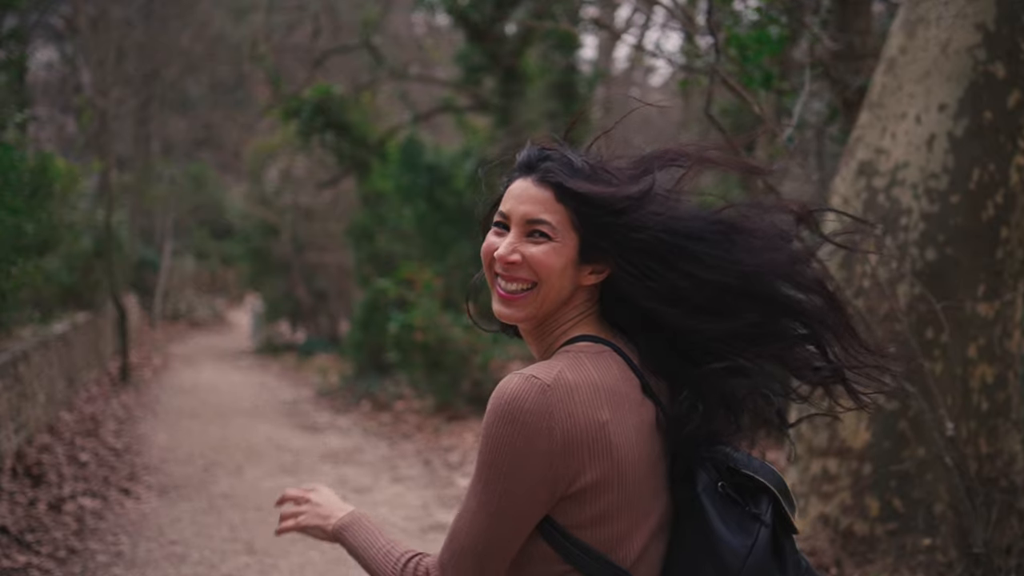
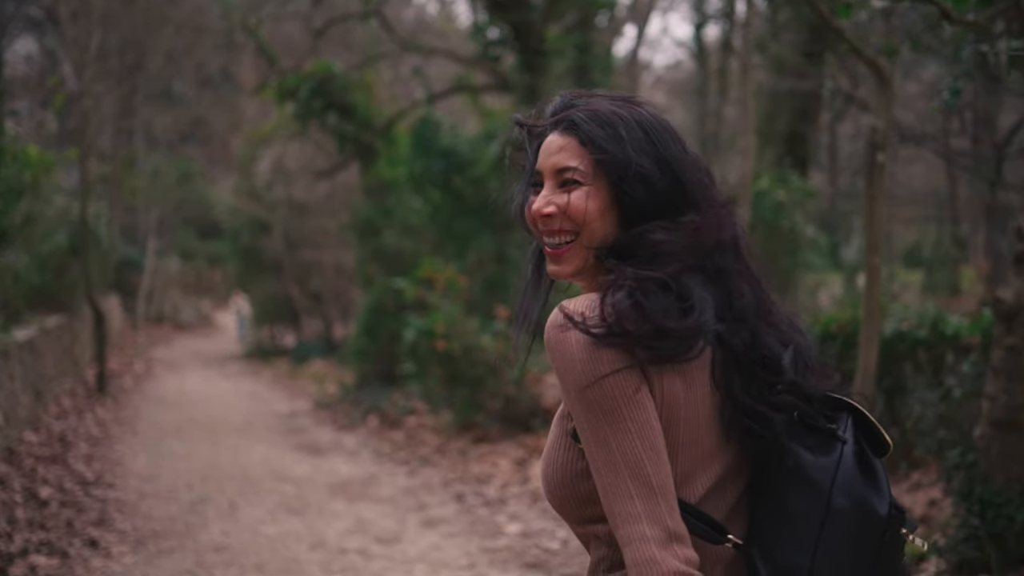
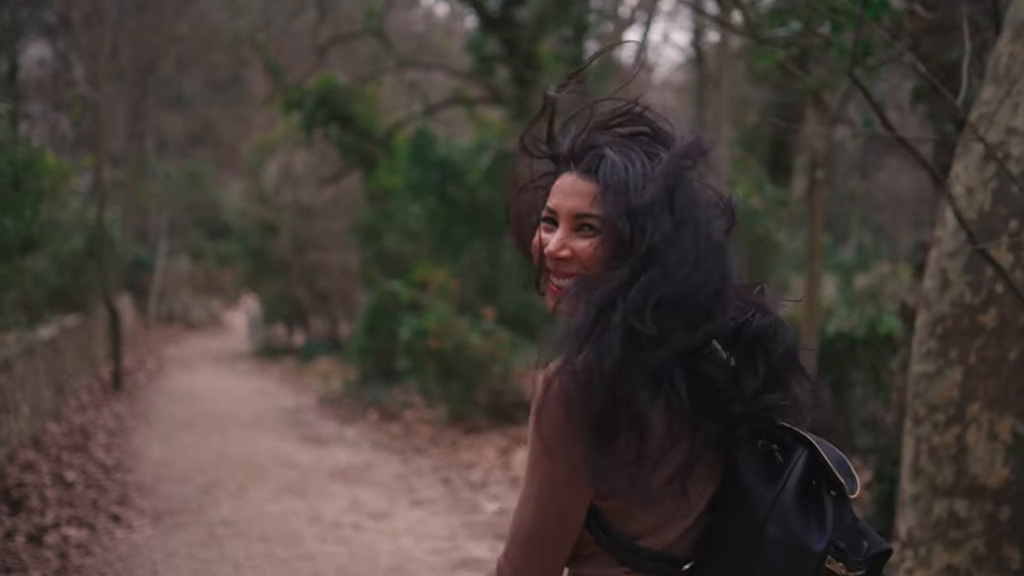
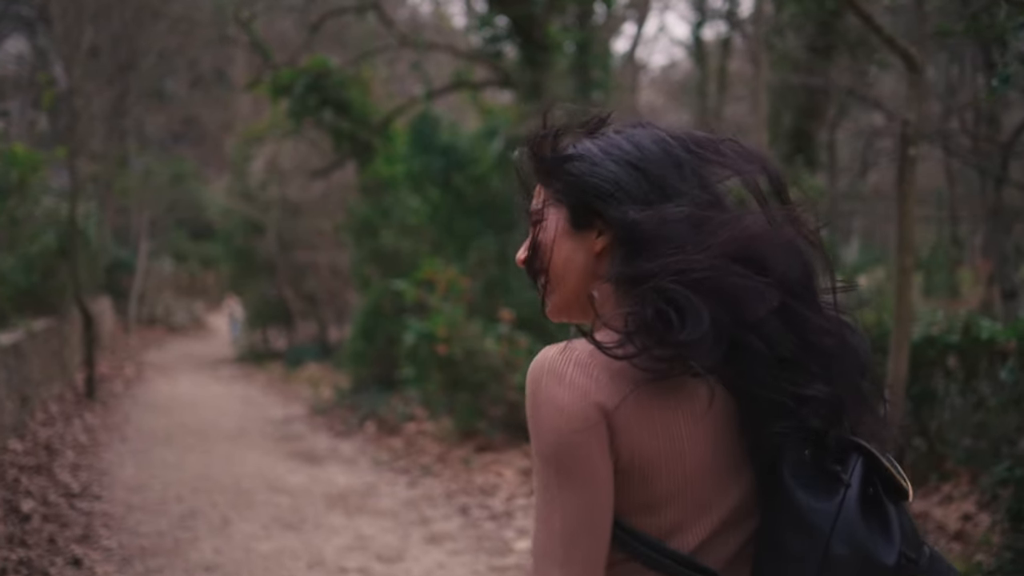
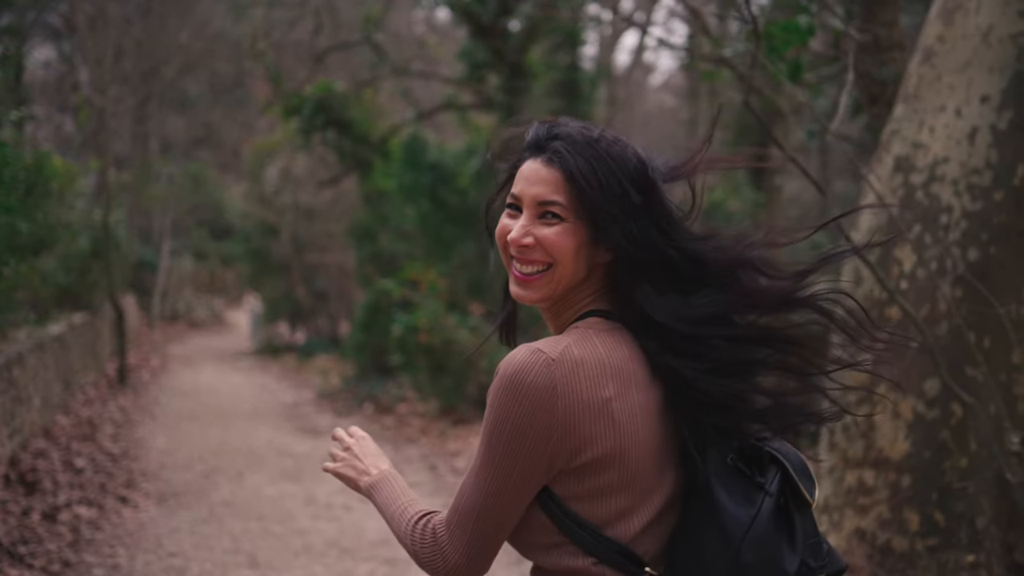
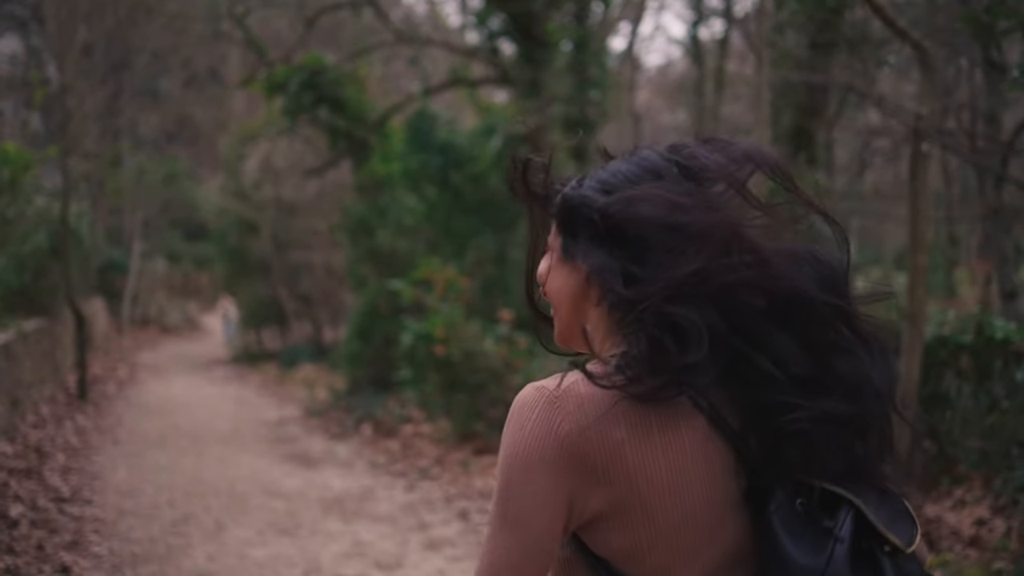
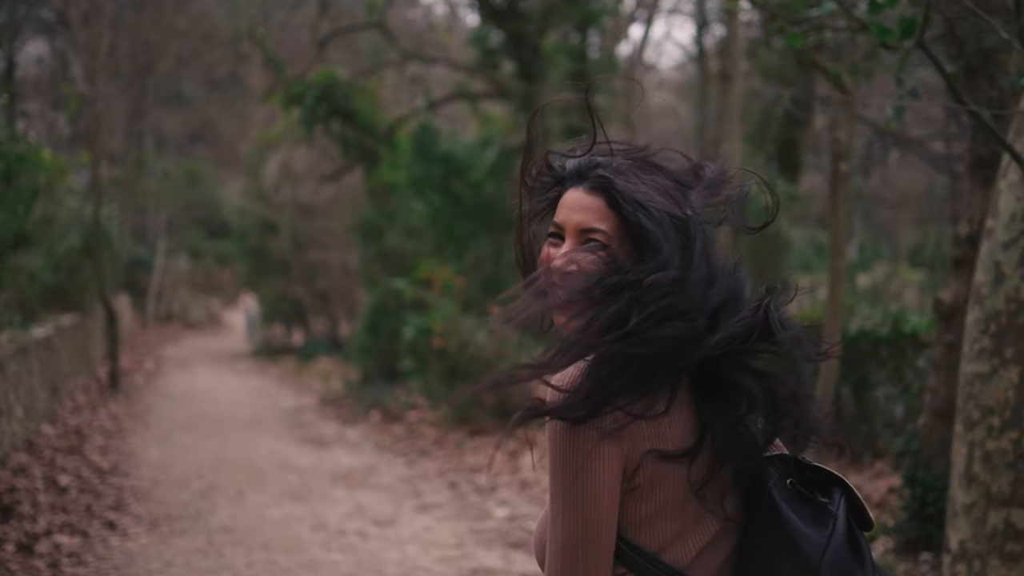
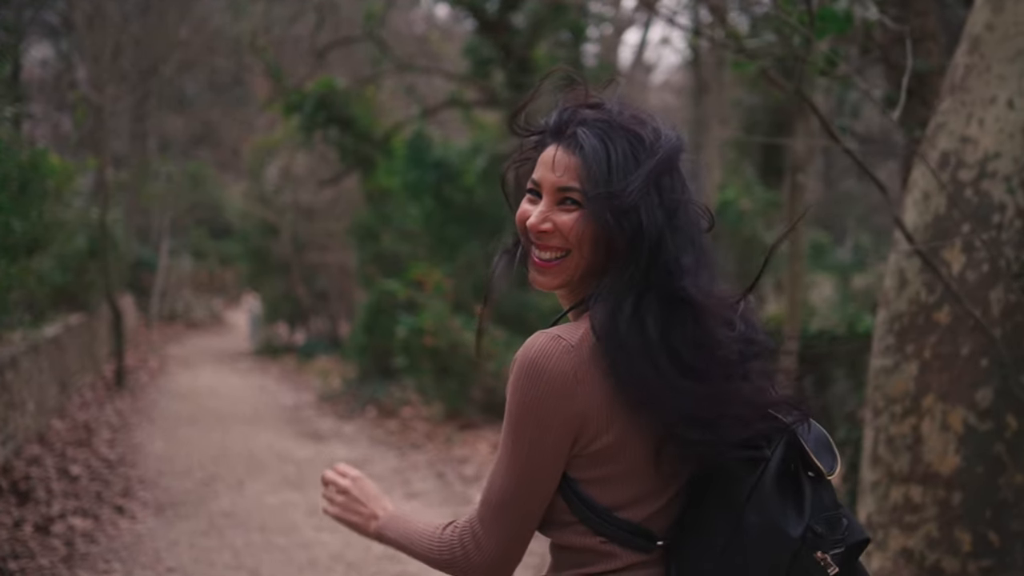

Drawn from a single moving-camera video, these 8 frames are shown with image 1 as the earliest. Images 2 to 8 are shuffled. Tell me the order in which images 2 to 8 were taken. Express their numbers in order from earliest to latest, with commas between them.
5, 8, 3, 7, 2, 4, 6
